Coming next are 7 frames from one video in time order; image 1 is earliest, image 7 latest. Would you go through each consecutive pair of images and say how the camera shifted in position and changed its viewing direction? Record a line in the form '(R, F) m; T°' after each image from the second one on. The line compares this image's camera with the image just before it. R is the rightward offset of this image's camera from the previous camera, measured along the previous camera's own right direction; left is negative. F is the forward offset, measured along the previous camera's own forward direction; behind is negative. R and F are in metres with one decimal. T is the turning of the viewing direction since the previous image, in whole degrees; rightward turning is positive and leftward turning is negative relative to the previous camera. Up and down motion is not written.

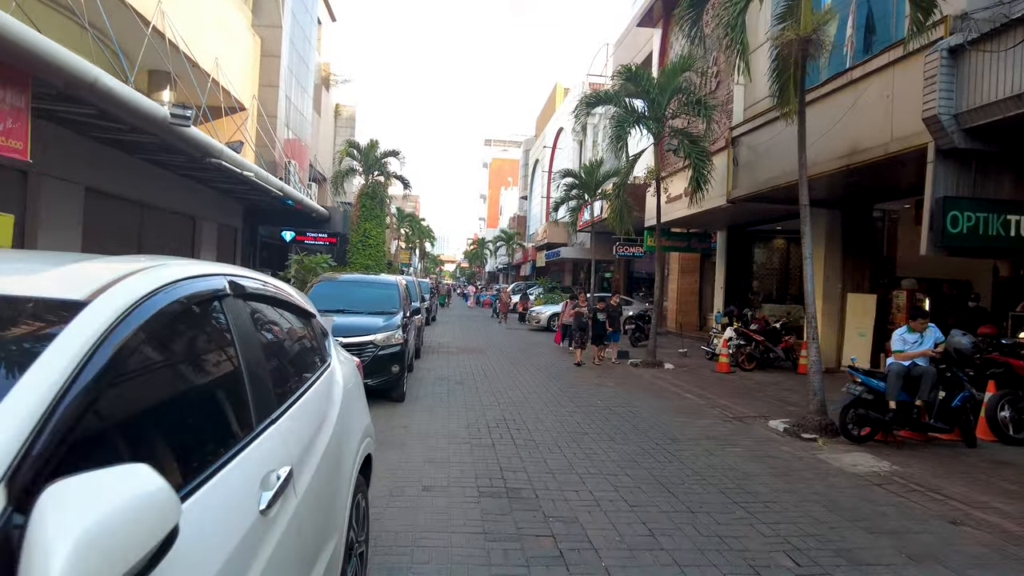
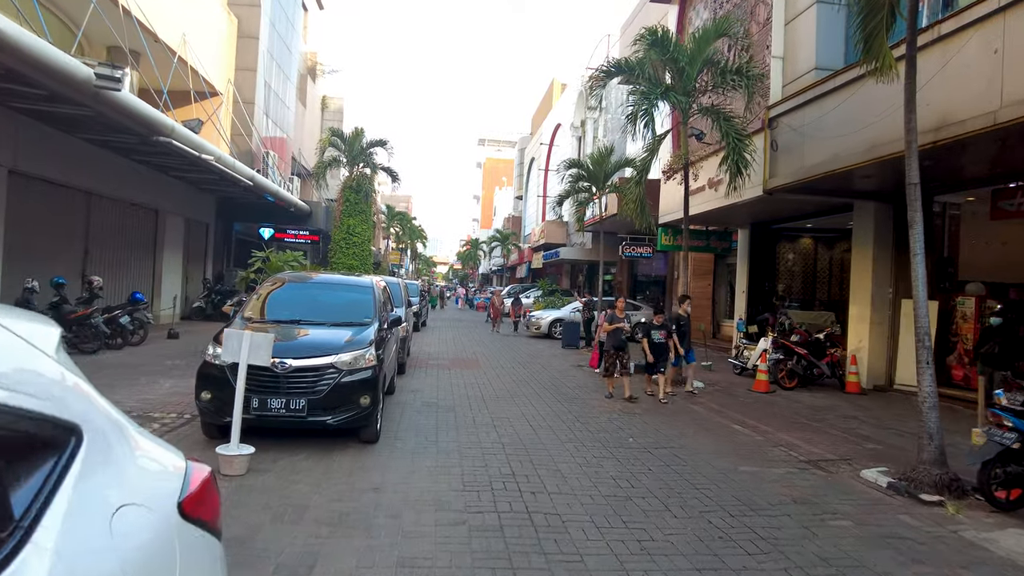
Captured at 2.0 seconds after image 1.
(-0.2, +2.1) m; +1°
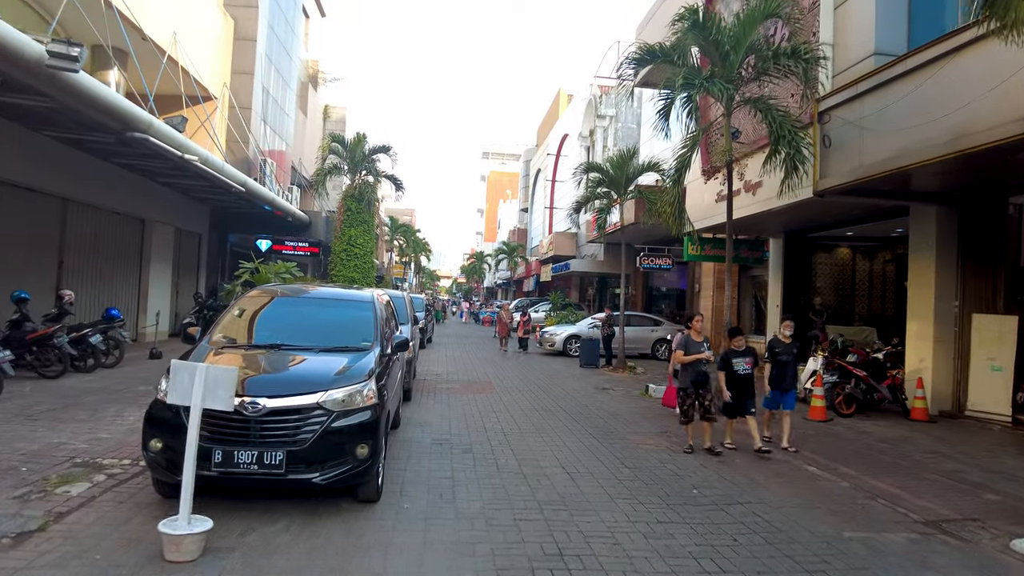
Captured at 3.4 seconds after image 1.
(-0.3, +1.4) m; 0°
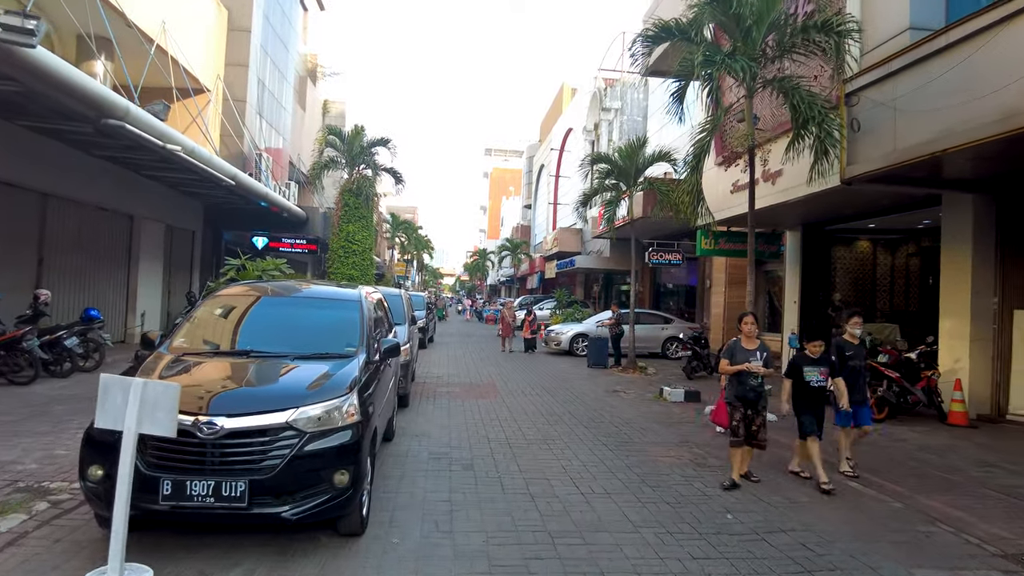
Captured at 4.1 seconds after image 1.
(0.0, +0.8) m; 0°
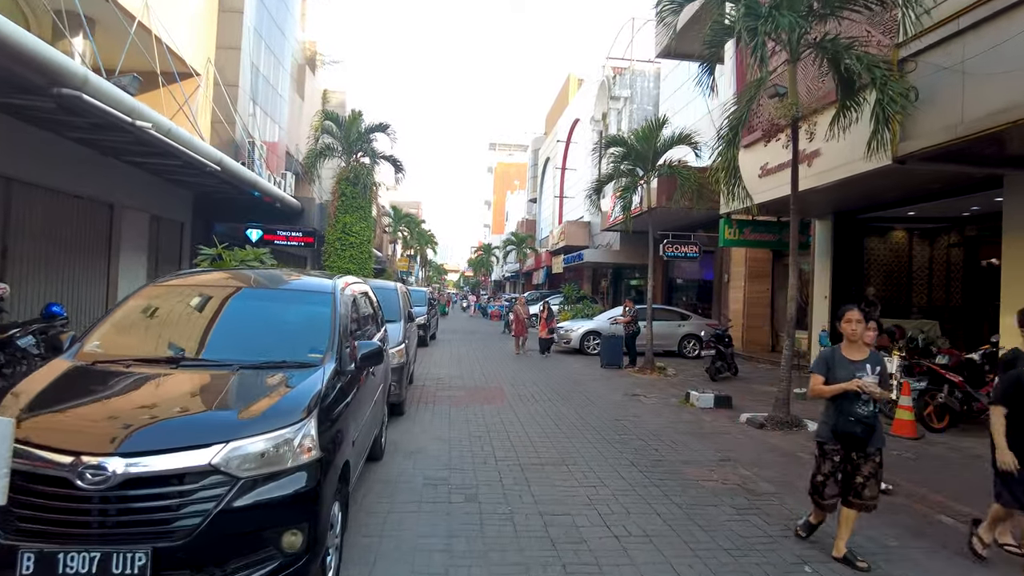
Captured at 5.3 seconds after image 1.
(-0.1, +1.2) m; 0°
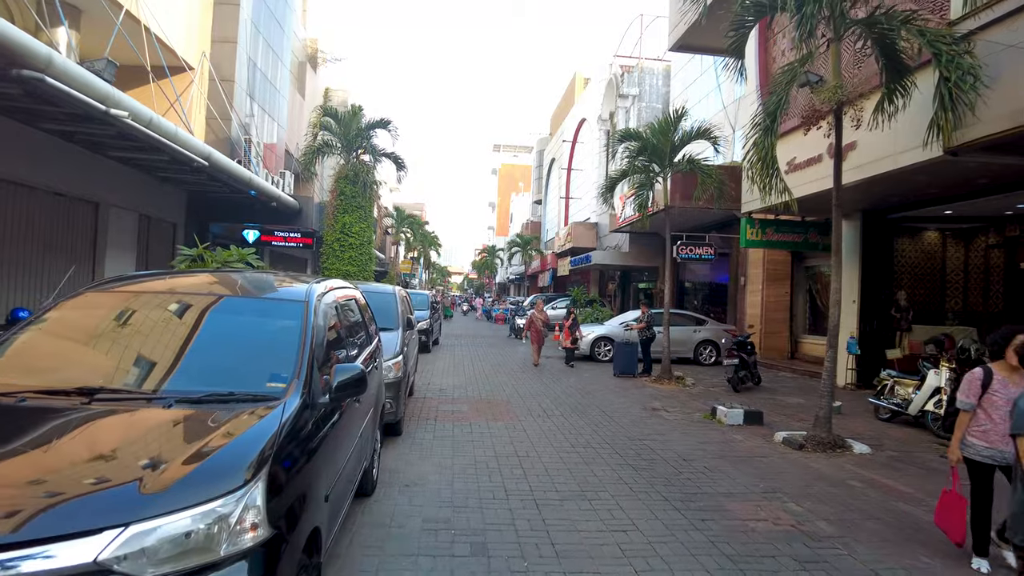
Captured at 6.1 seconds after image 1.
(-0.1, +0.9) m; 0°
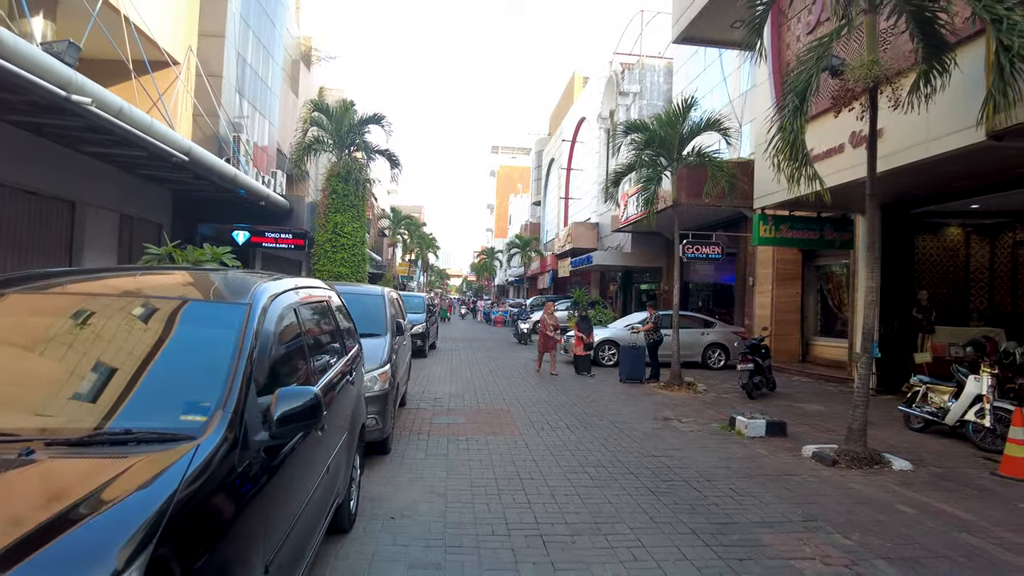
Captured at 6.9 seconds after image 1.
(0.0, +0.8) m; 0°
